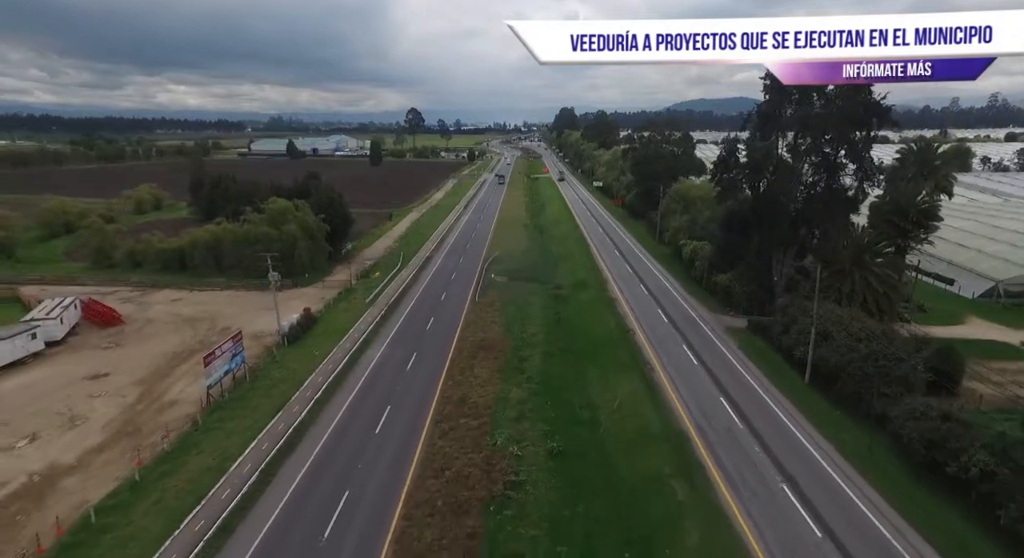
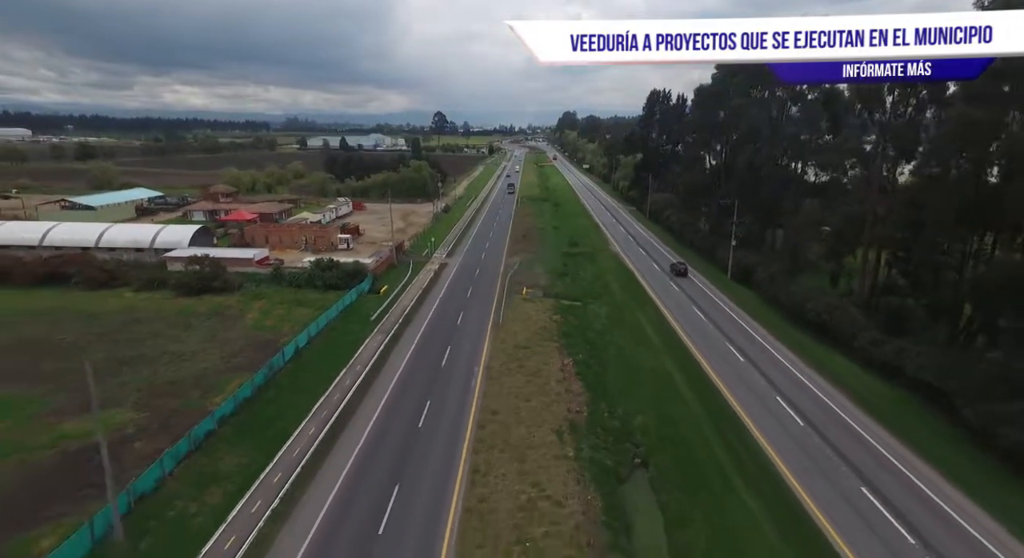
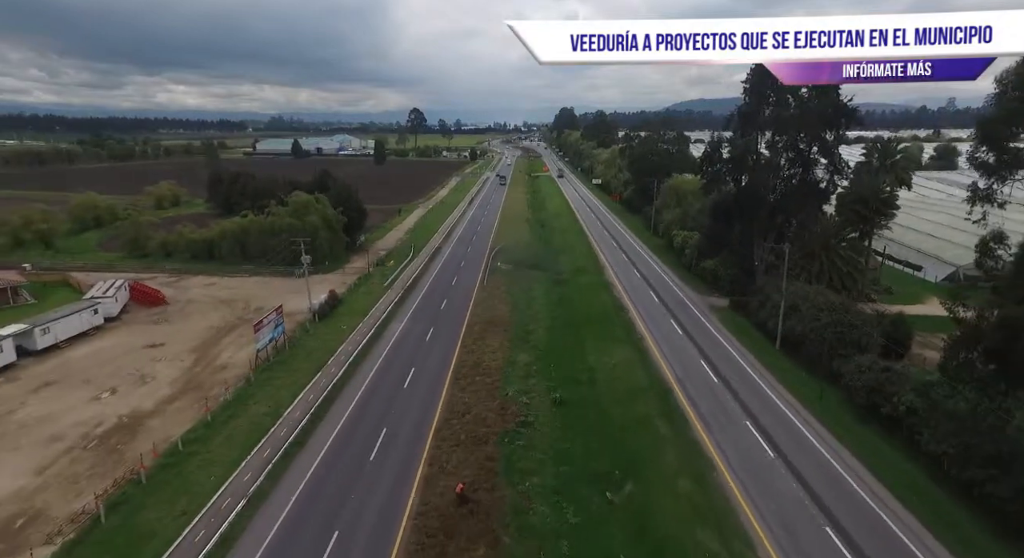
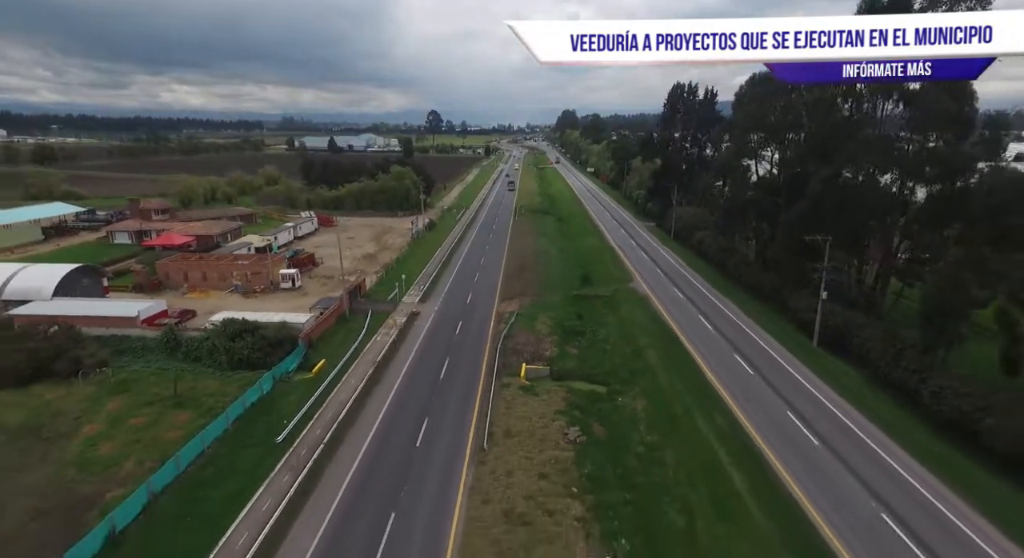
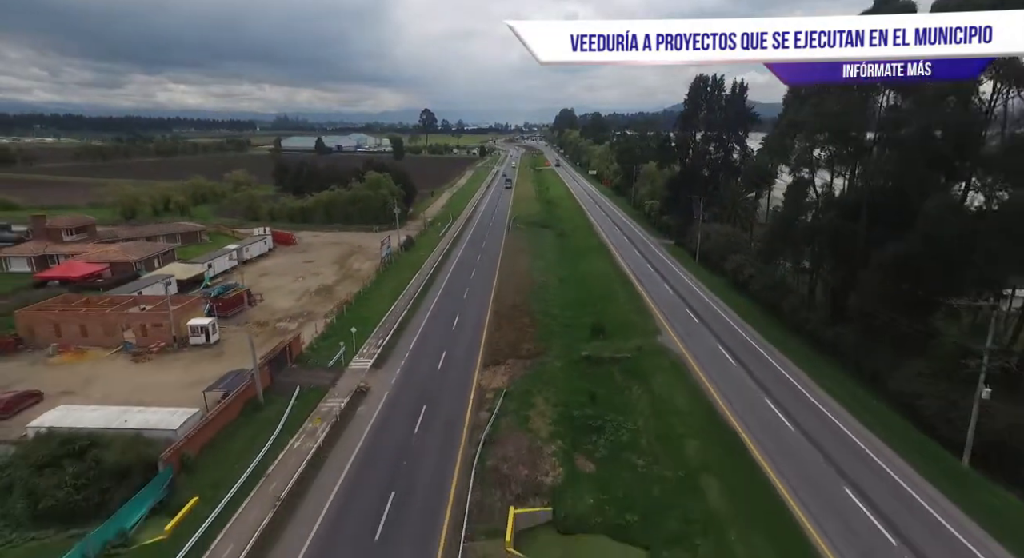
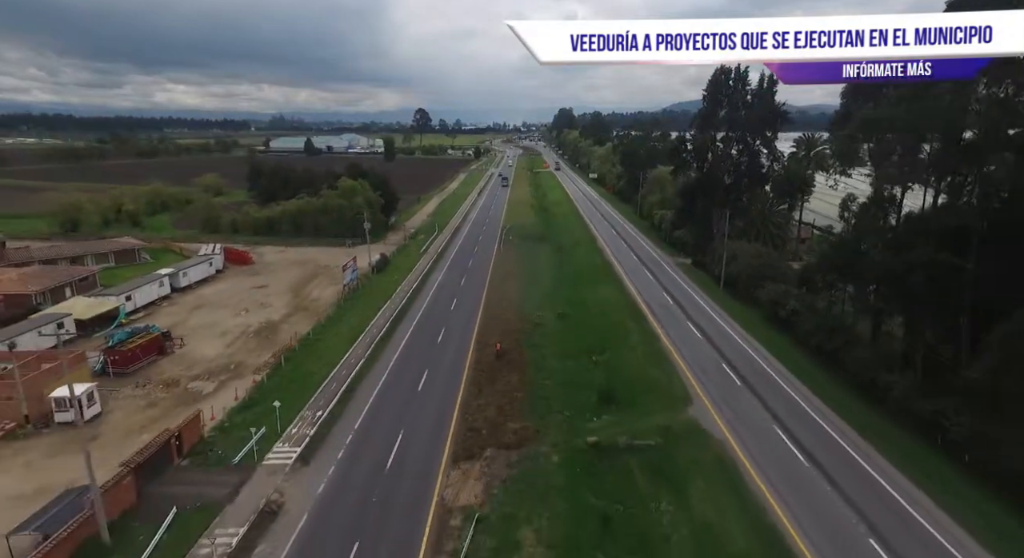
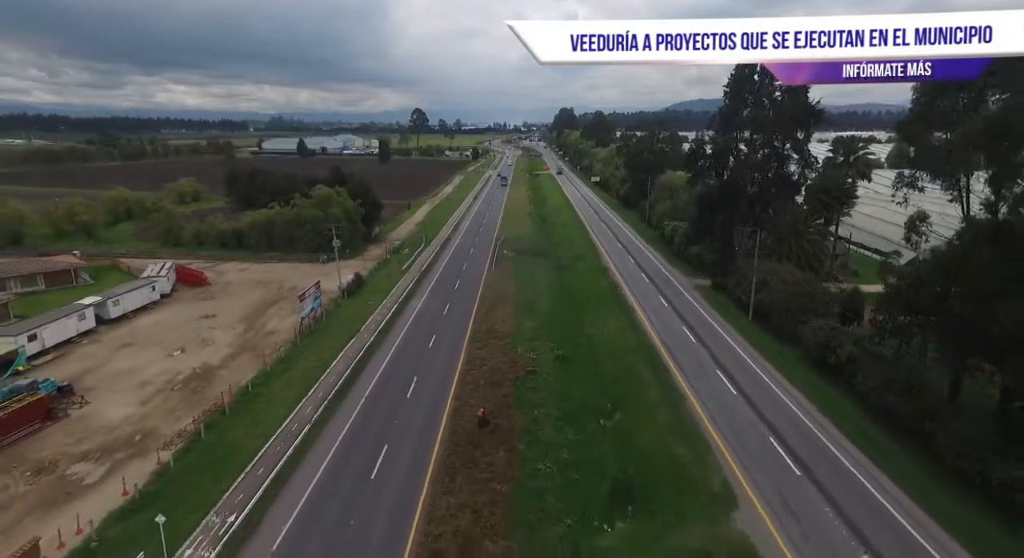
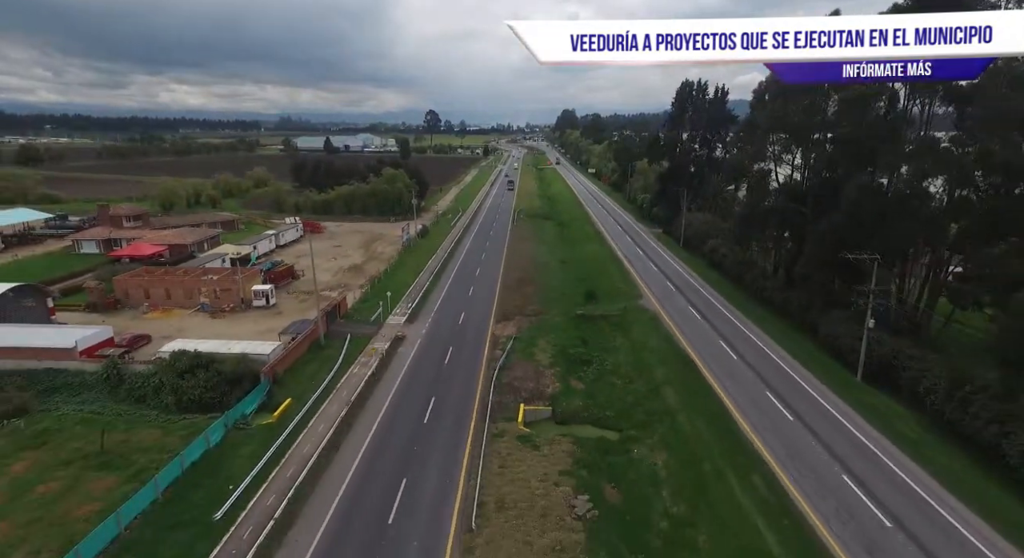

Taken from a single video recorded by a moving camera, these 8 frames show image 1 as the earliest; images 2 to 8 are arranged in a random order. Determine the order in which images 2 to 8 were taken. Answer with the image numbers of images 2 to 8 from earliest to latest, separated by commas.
3, 7, 6, 5, 8, 4, 2
